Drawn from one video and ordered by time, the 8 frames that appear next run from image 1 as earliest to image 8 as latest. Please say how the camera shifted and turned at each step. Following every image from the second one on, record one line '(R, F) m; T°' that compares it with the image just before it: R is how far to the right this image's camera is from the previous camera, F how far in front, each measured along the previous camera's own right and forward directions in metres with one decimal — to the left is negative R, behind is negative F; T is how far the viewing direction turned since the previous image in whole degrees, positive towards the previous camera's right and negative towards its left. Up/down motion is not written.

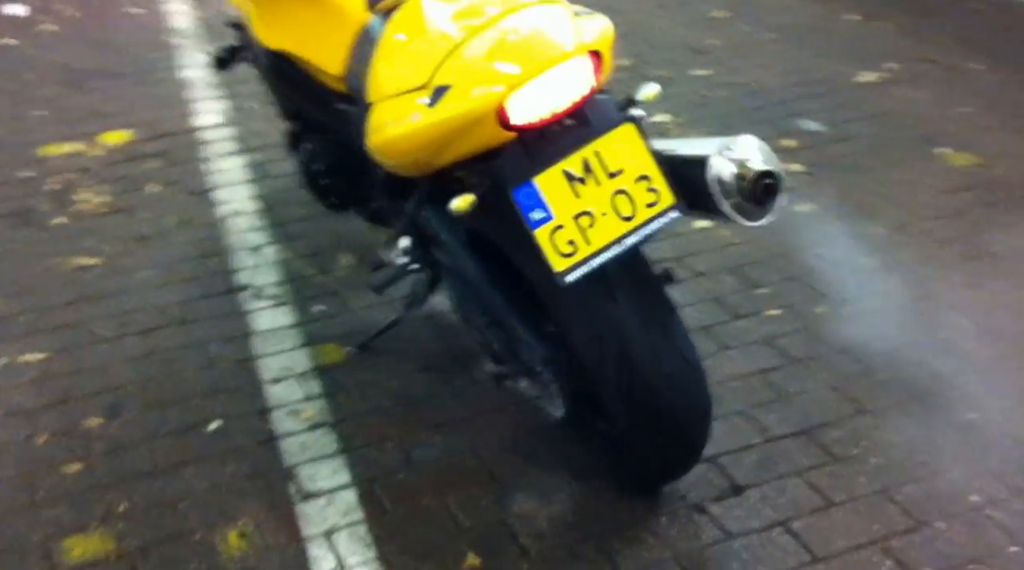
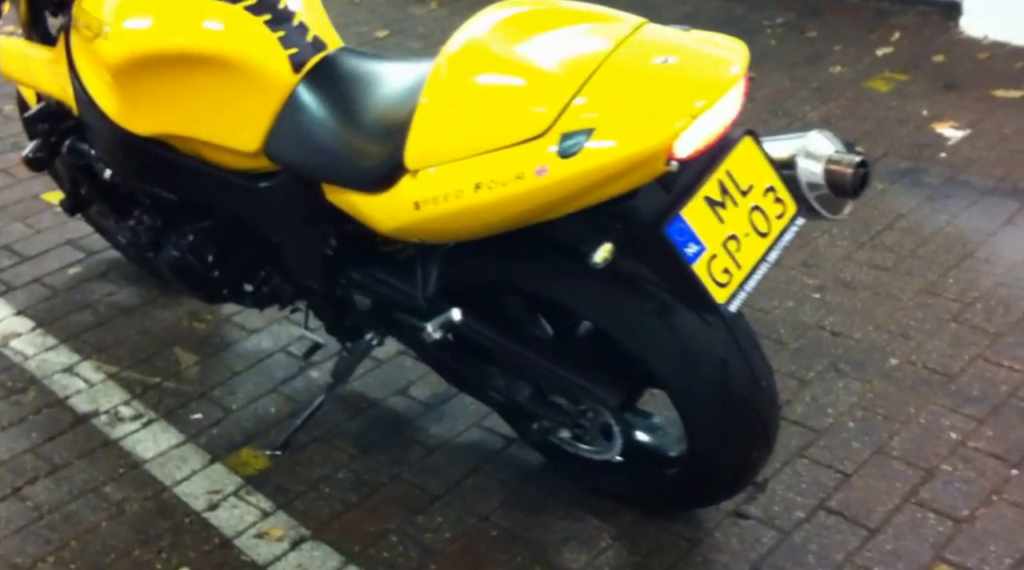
(-1.1, +0.4) m; +23°
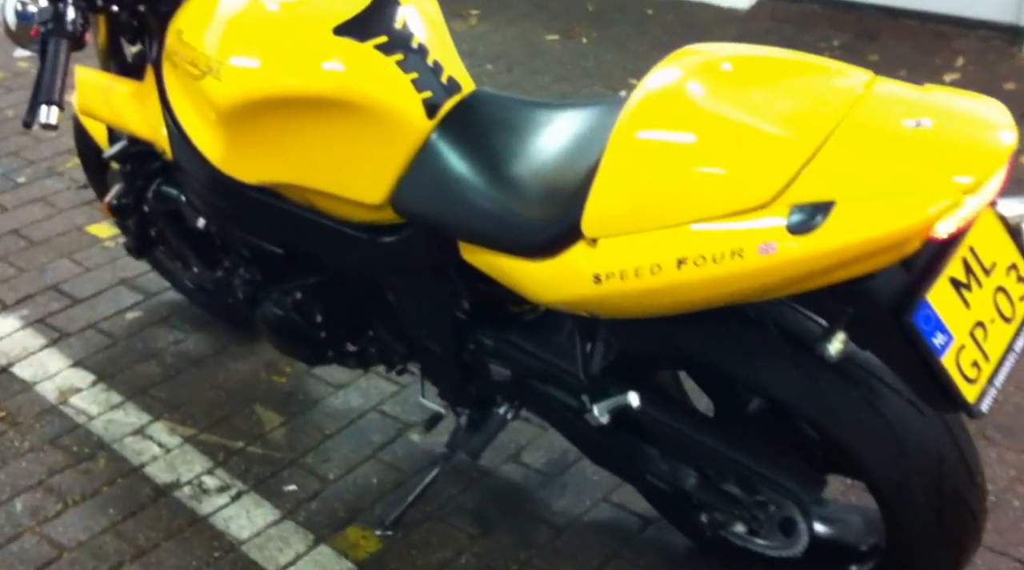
(-0.4, +0.3) m; +1°
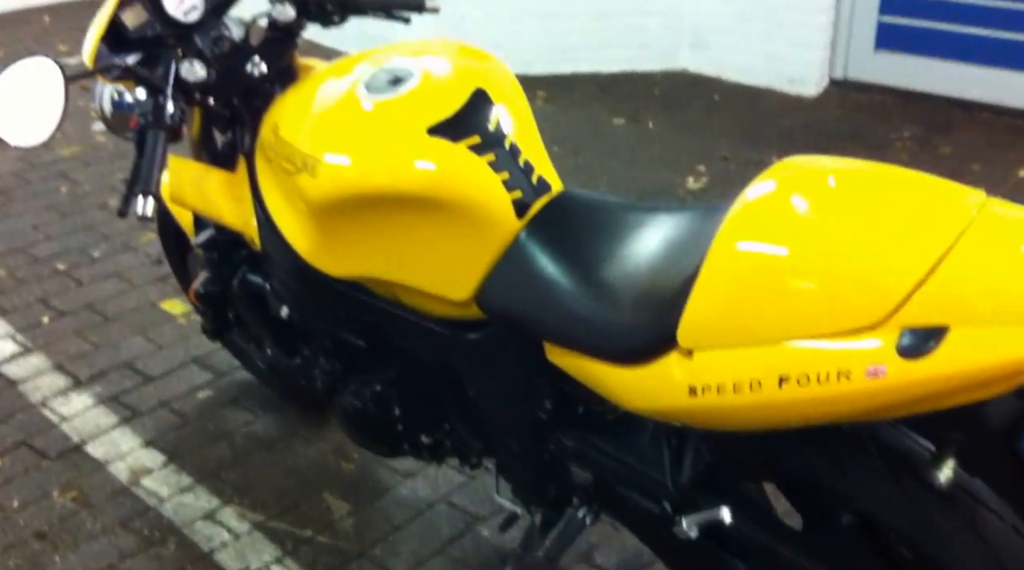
(-0.1, 0.0) m; -2°
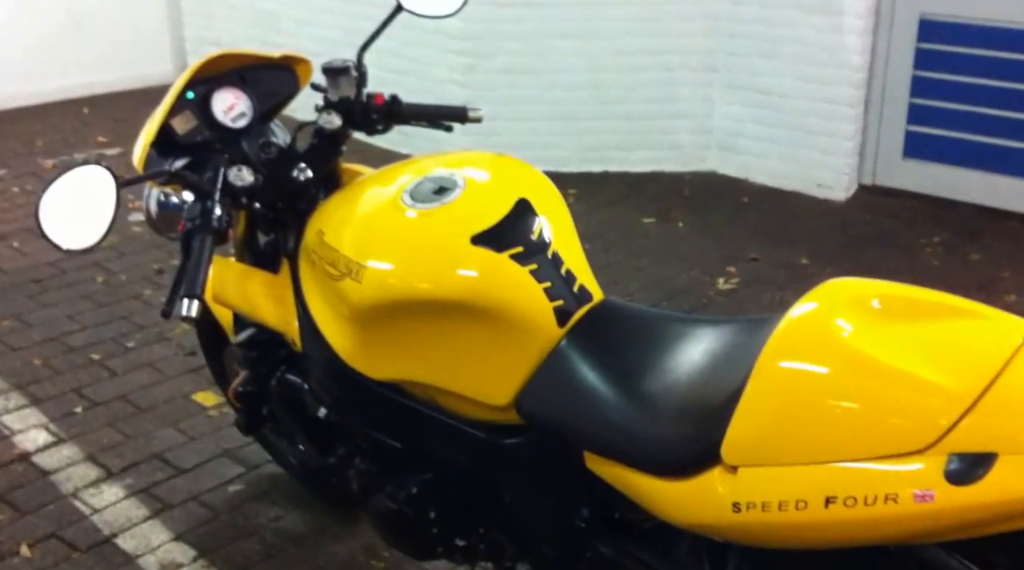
(-0.1, 0.0) m; -1°
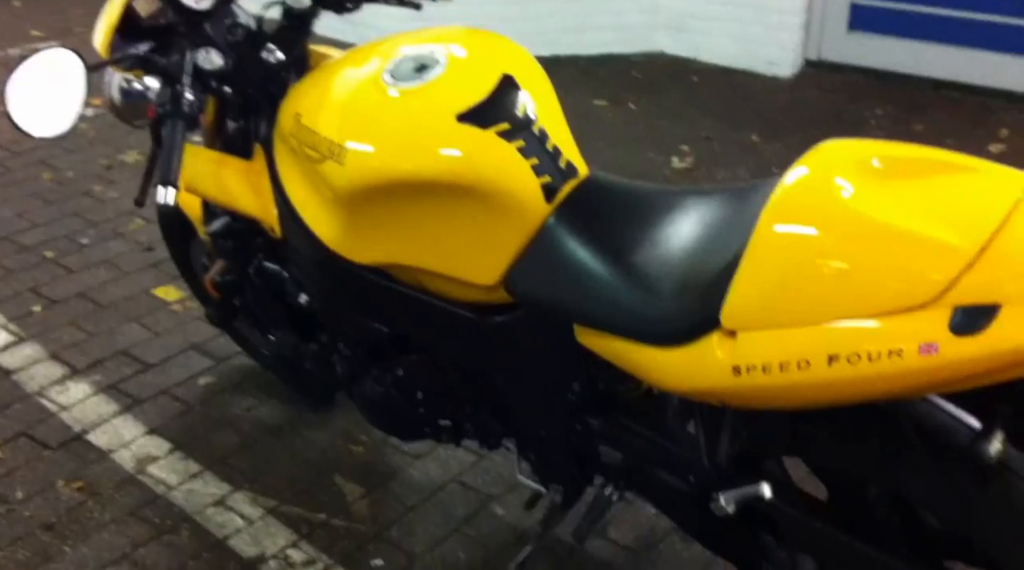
(-0.1, 0.0) m; +3°
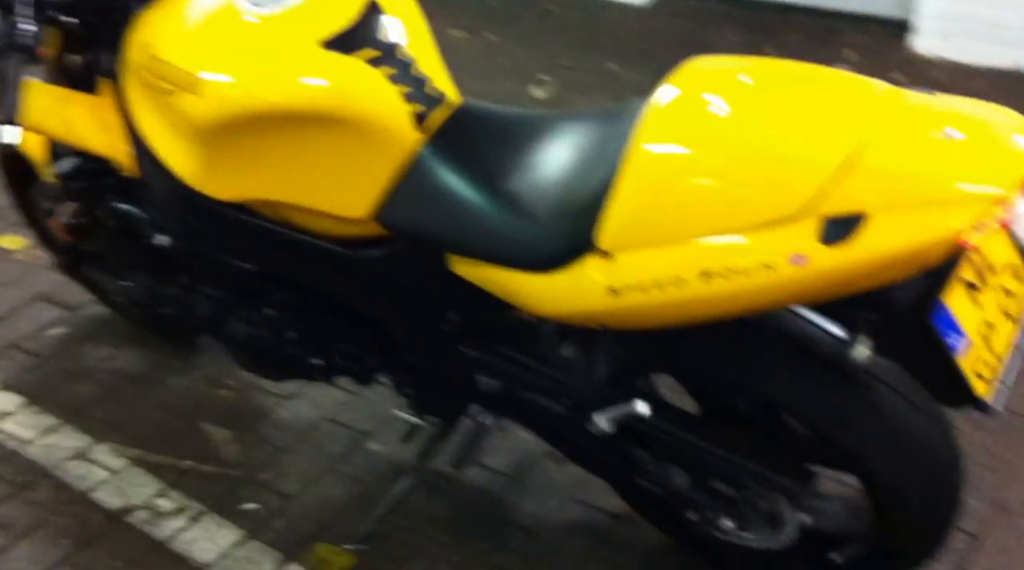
(-0.1, 0.0) m; +7°
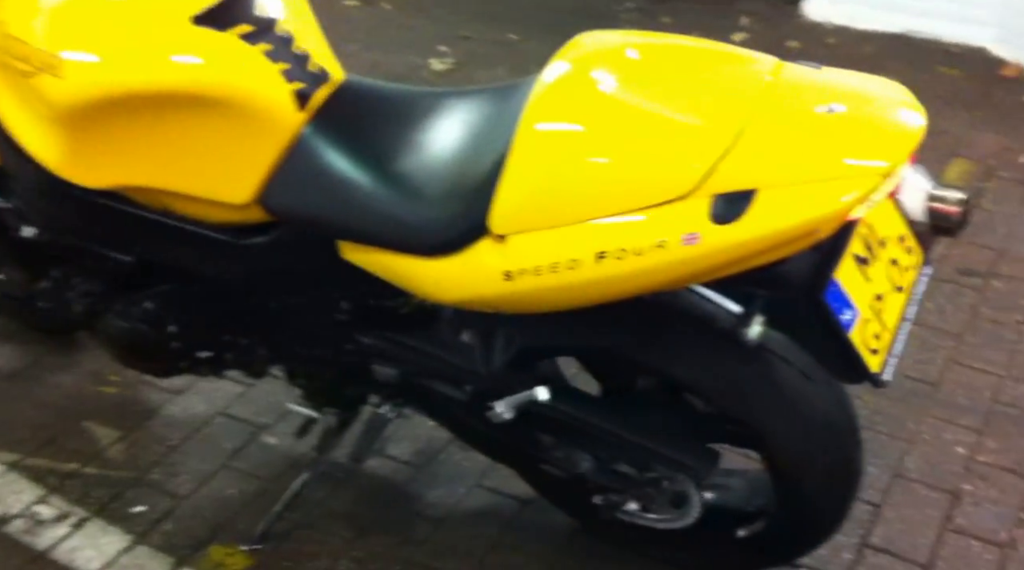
(0.0, +0.1) m; +4°
